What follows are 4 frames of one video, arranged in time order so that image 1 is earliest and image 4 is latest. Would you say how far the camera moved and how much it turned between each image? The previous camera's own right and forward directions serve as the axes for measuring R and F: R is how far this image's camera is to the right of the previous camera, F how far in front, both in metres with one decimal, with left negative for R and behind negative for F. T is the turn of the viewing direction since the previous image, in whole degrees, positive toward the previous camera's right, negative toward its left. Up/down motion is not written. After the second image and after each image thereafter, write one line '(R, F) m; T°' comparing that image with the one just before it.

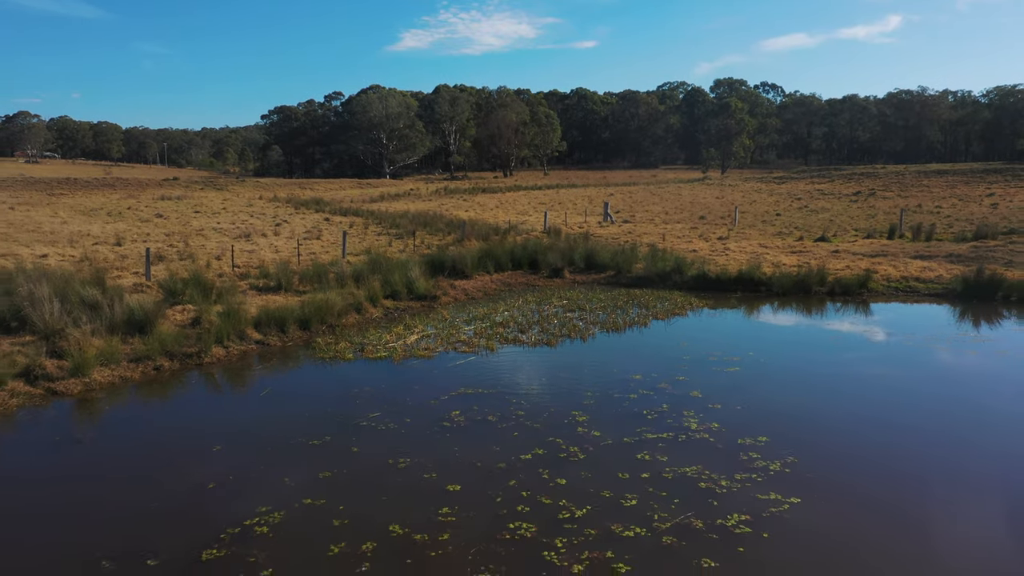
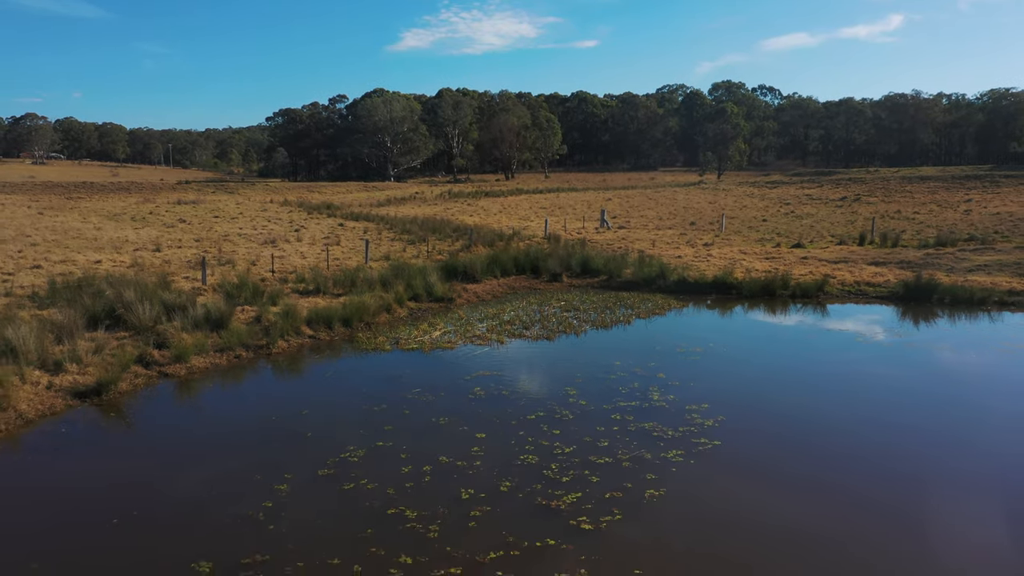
(-0.1, -2.1) m; 0°
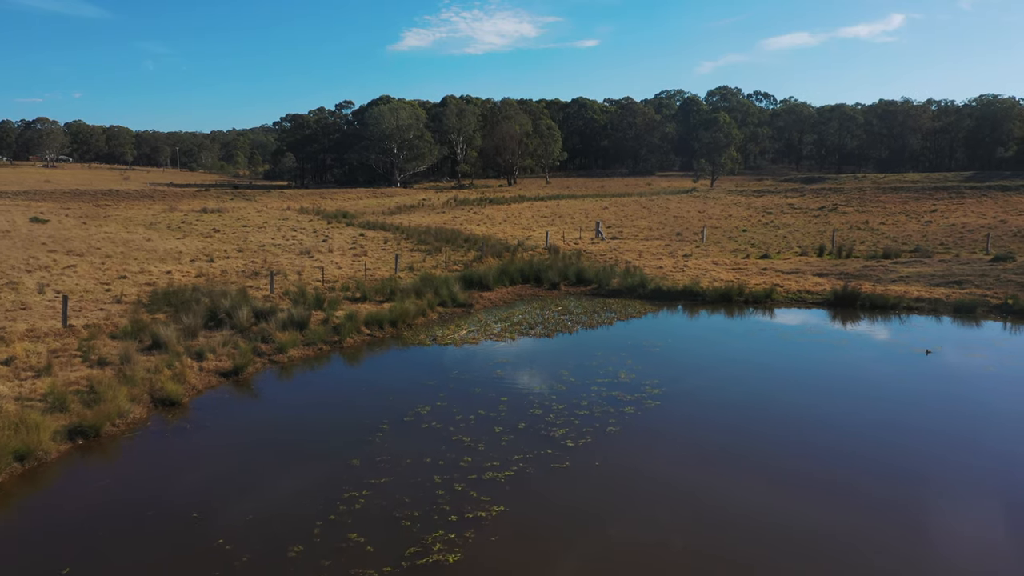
(-0.2, -3.6) m; 0°
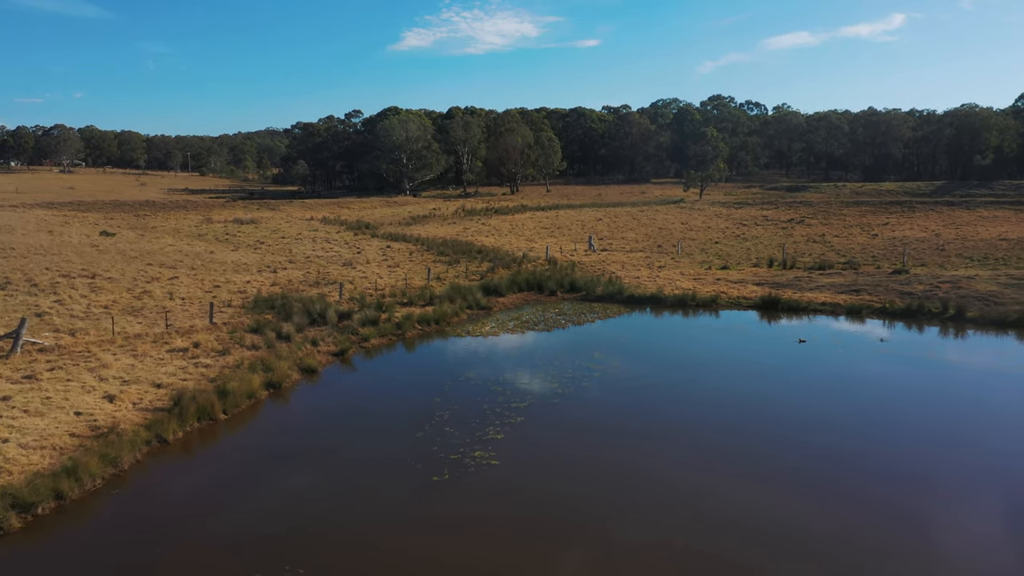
(-0.3, -6.1) m; 0°
